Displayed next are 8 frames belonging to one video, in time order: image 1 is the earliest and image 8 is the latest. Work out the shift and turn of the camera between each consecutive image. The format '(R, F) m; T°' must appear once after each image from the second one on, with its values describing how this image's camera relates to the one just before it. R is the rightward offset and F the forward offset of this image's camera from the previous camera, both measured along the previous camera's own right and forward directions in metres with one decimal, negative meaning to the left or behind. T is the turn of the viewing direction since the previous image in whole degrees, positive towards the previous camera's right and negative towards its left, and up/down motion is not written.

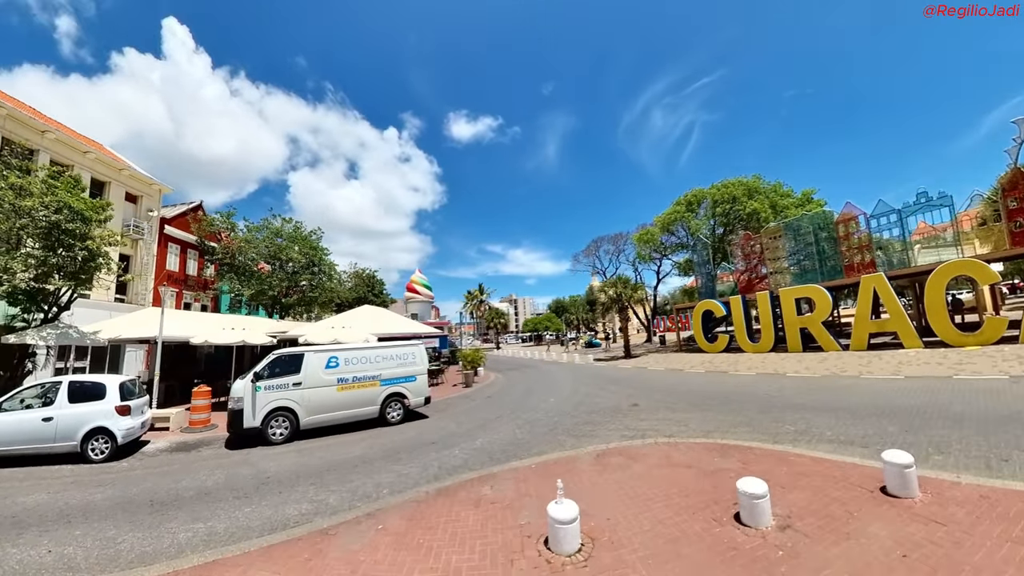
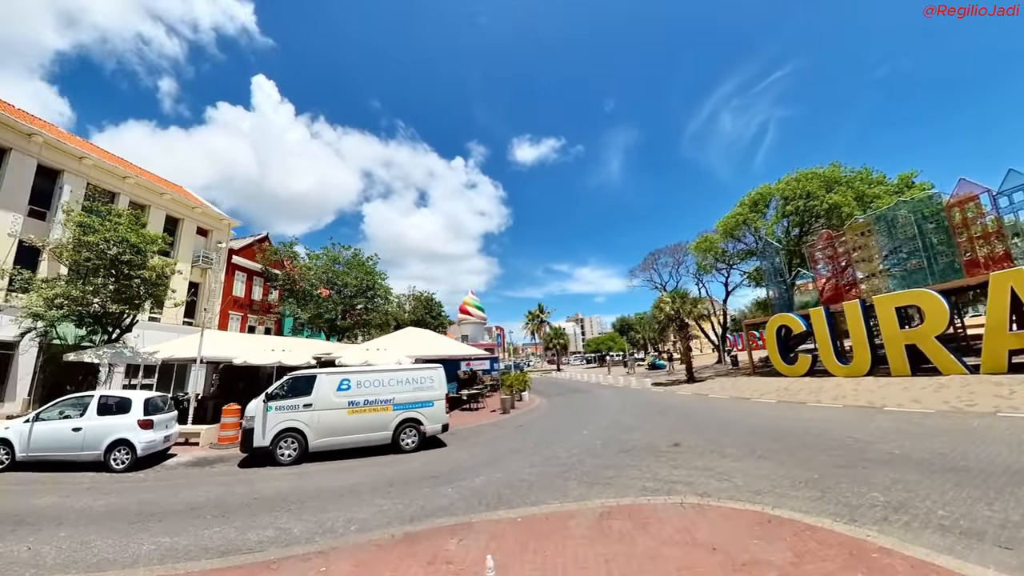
(+1.9, +1.7) m; -10°
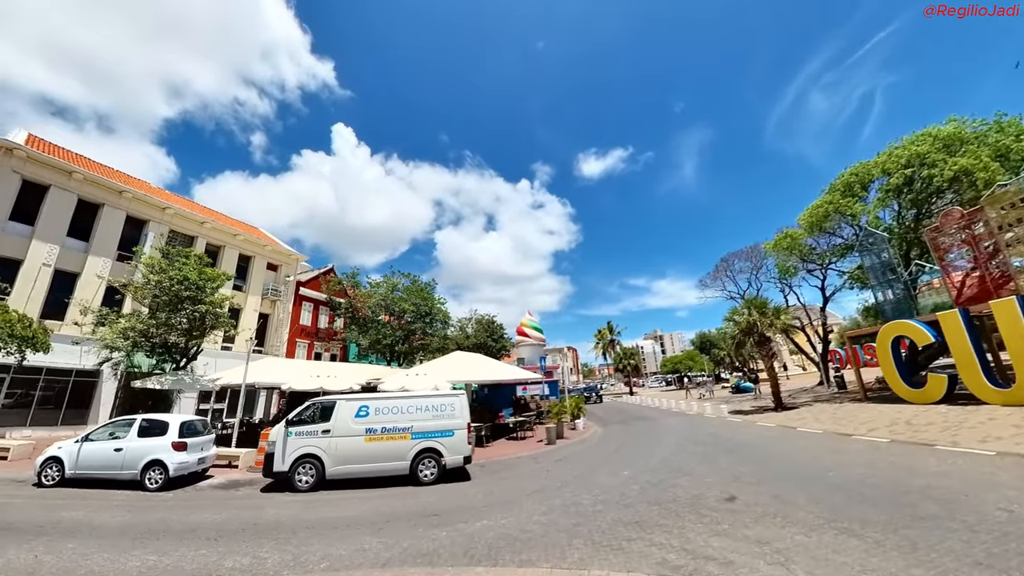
(+2.1, +1.7) m; -11°
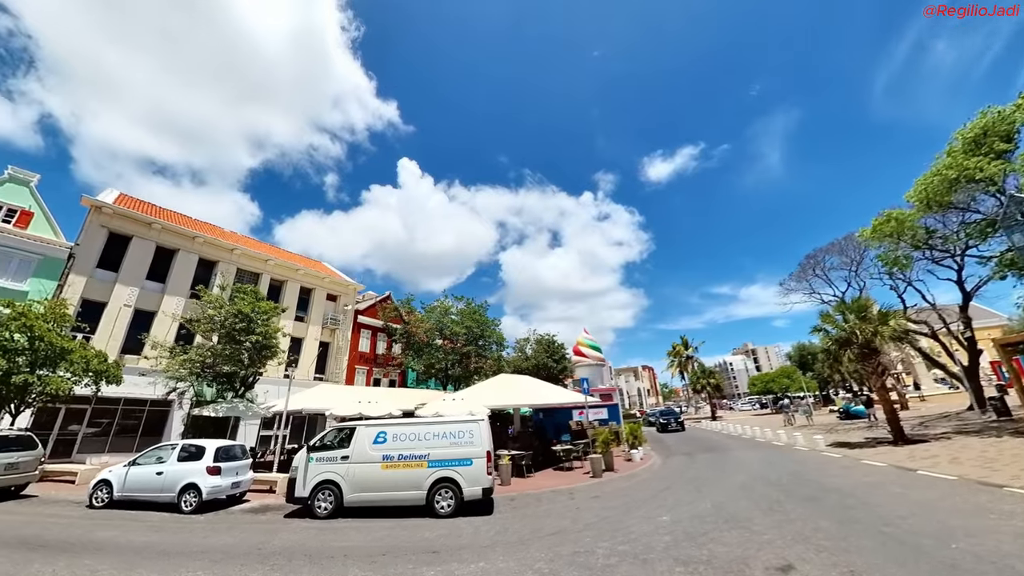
(+2.2, +1.6) m; -11°
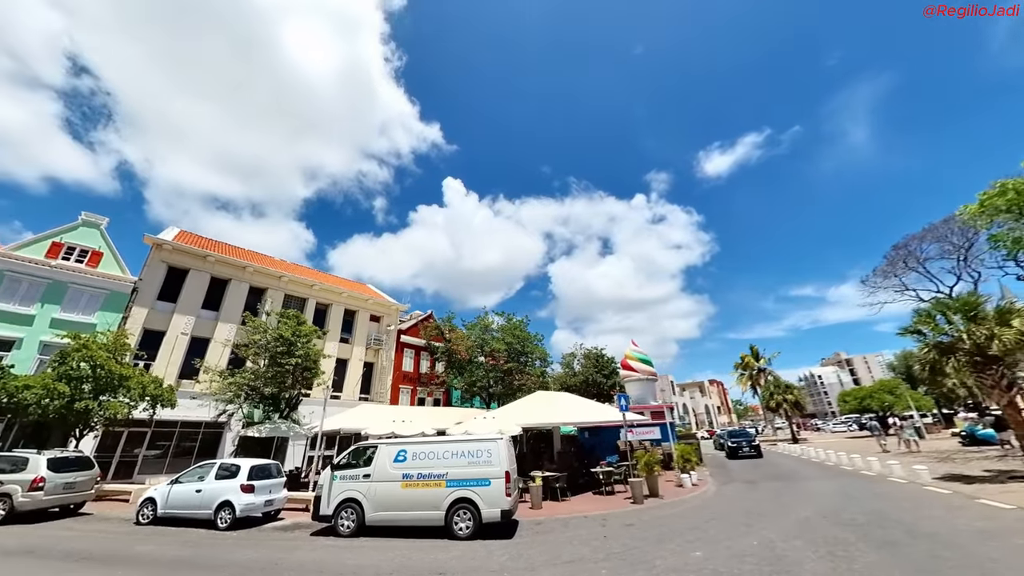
(+1.2, +1.1) m; -8°
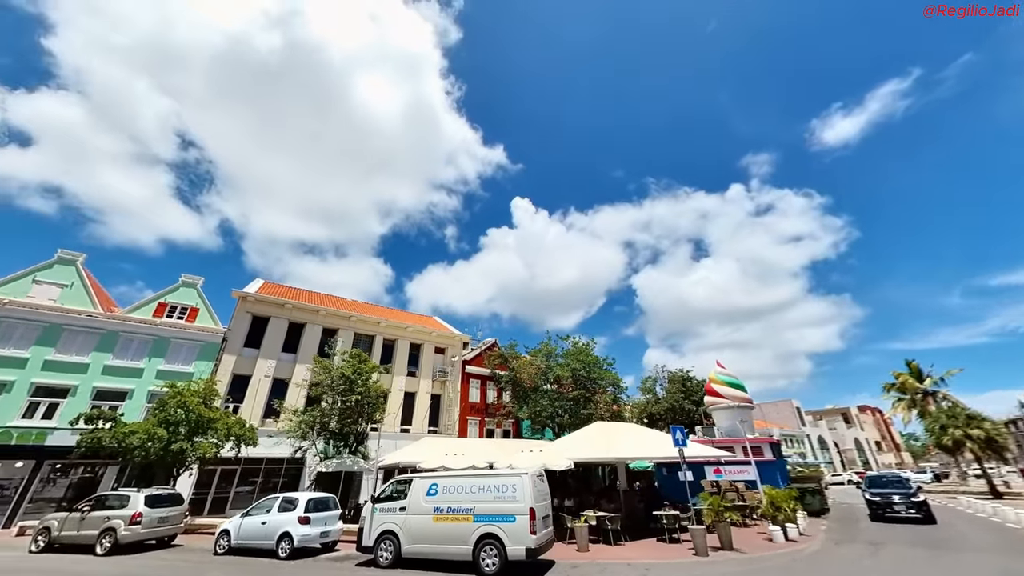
(+1.1, +1.5) m; -12°
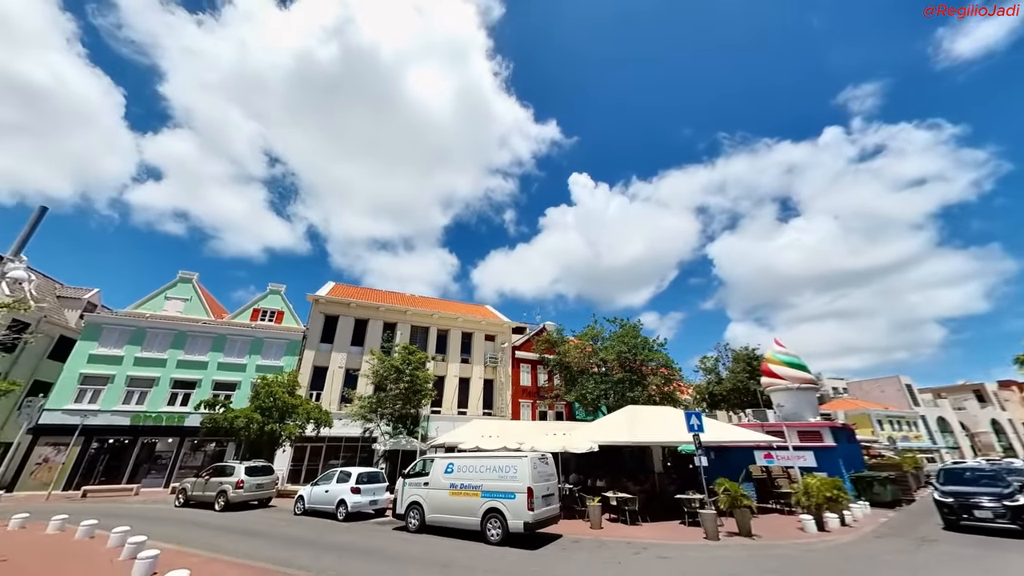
(+2.0, -0.4) m; -11°
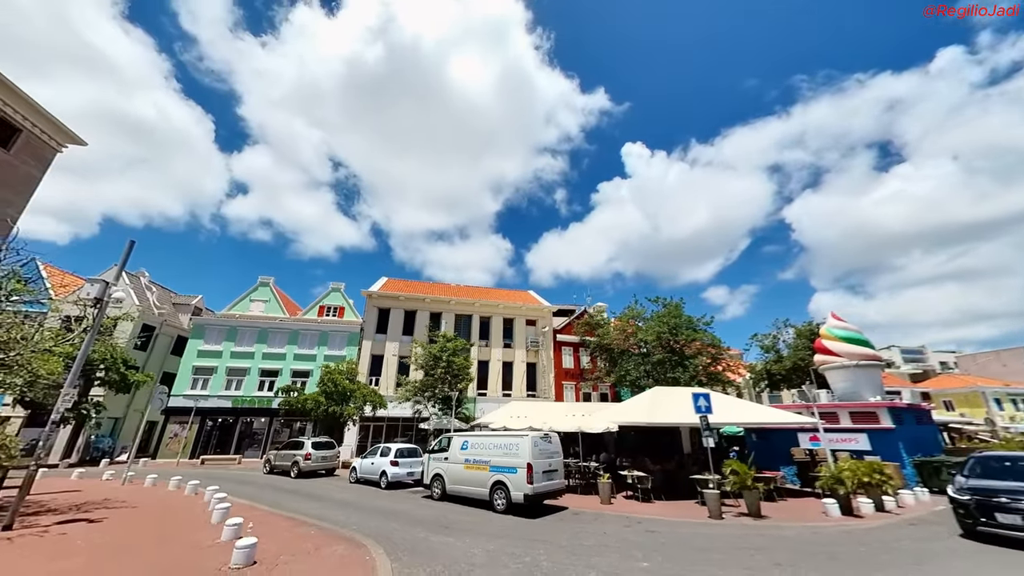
(+1.9, -0.4) m; -10°
